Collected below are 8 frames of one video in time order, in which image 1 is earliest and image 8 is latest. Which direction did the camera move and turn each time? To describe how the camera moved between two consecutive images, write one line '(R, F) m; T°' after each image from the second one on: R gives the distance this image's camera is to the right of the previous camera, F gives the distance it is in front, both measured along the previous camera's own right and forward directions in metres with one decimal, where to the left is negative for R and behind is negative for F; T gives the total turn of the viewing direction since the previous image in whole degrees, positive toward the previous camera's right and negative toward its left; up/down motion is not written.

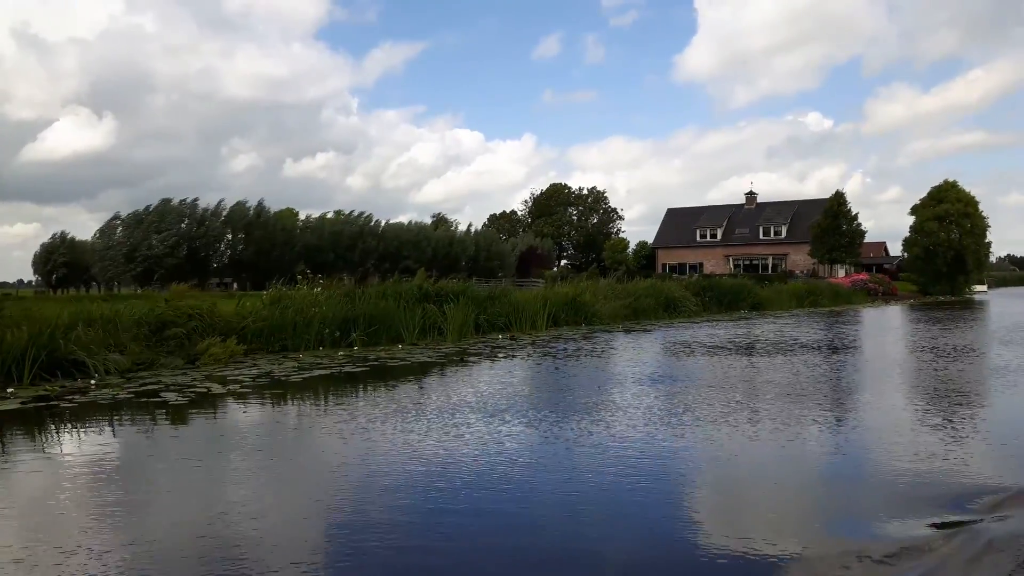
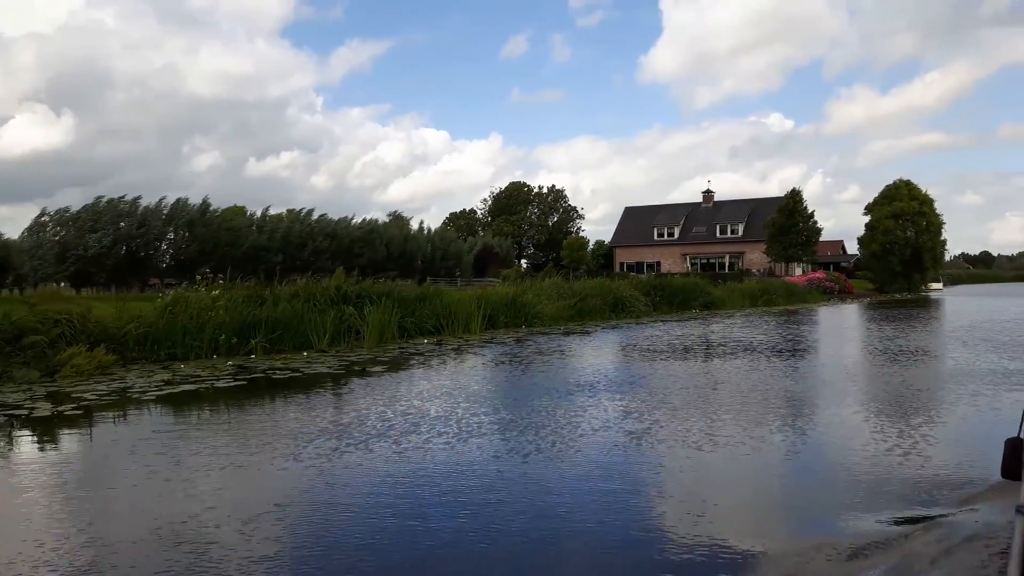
(+0.5, +0.8) m; +2°
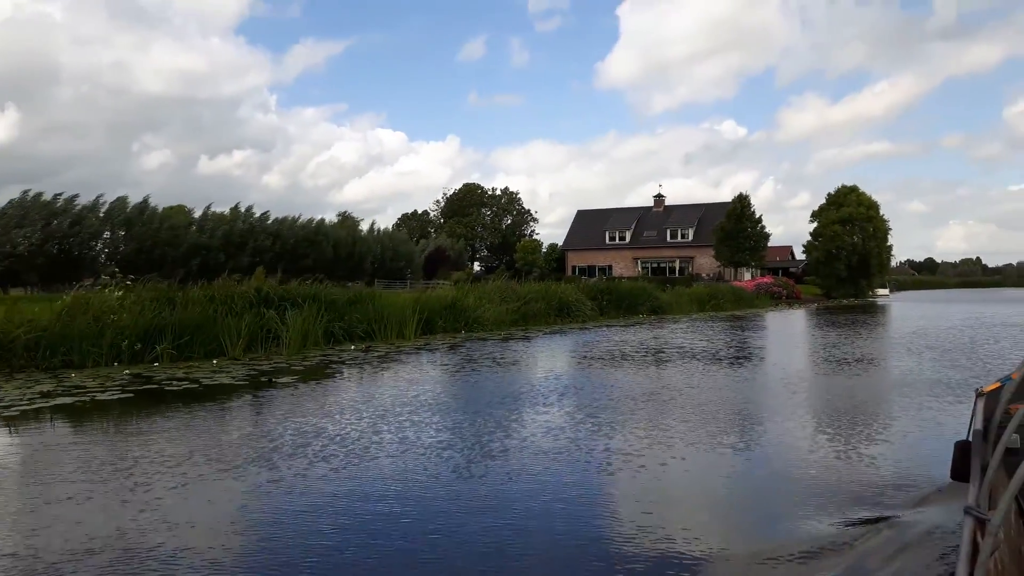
(+0.2, +0.4) m; +3°
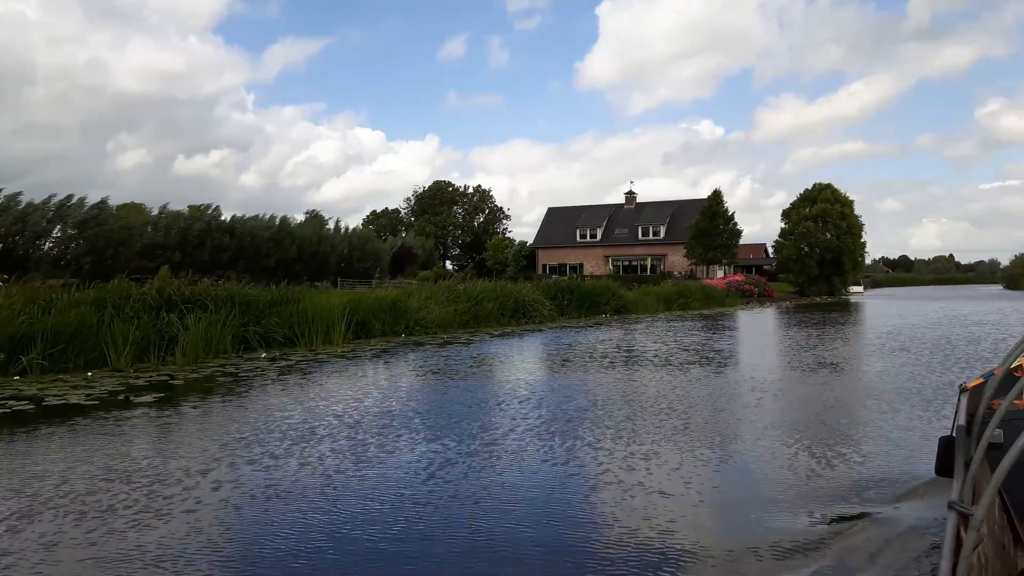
(+0.5, +0.9) m; +1°
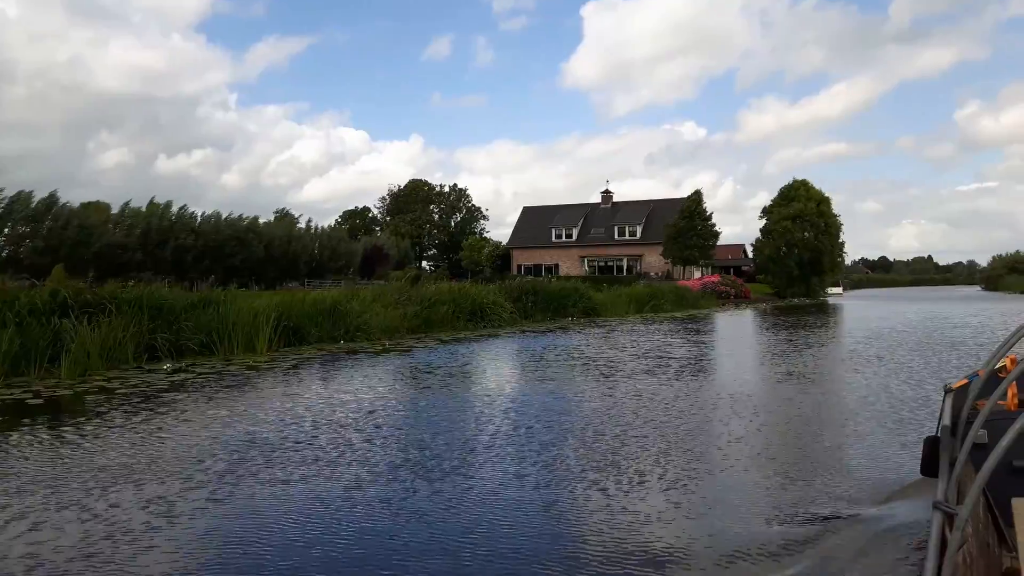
(+0.4, +0.8) m; +1°
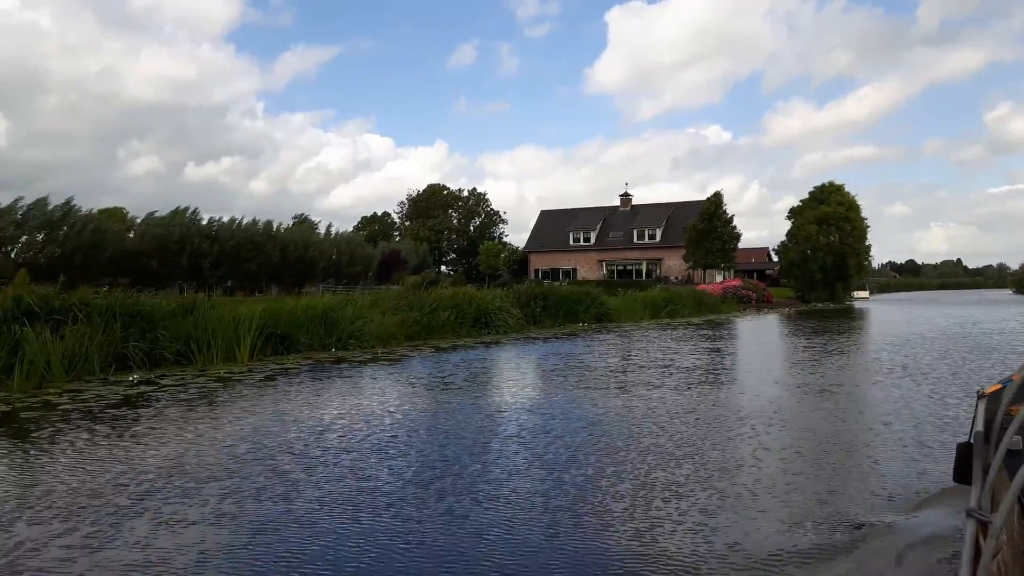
(+0.3, +0.5) m; -2°
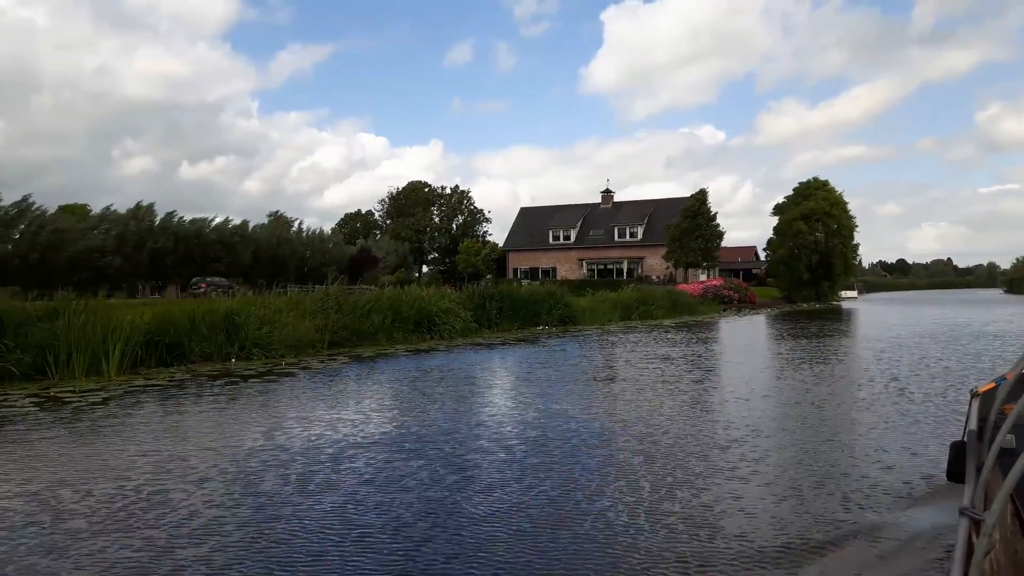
(+0.6, +1.1) m; 0°
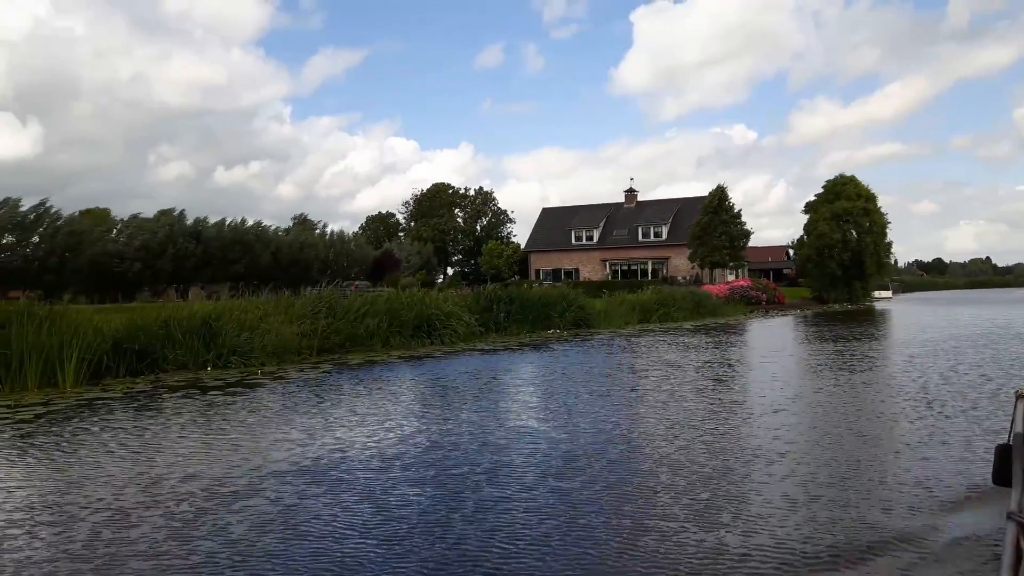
(+0.3, +0.6) m; -2°
